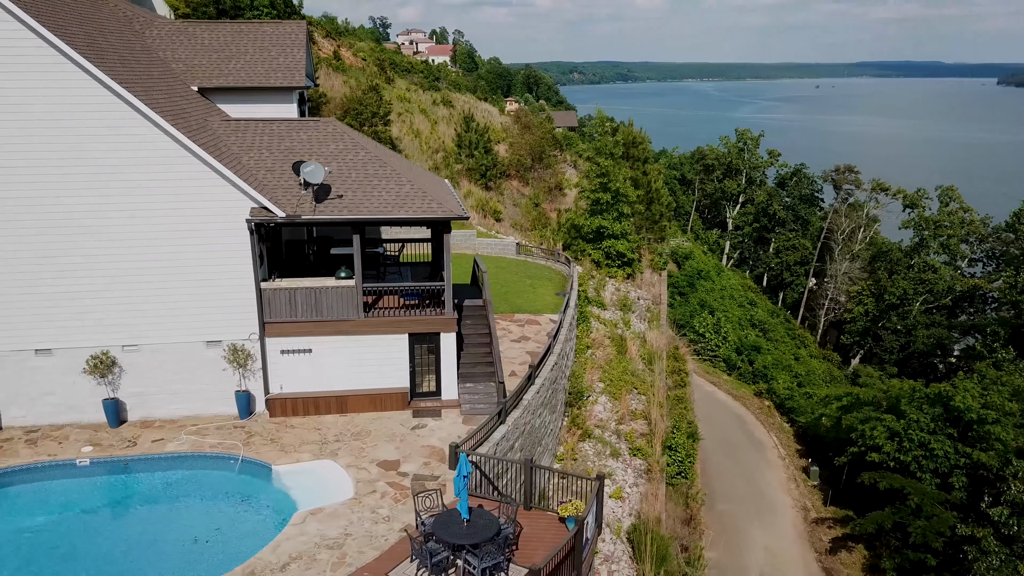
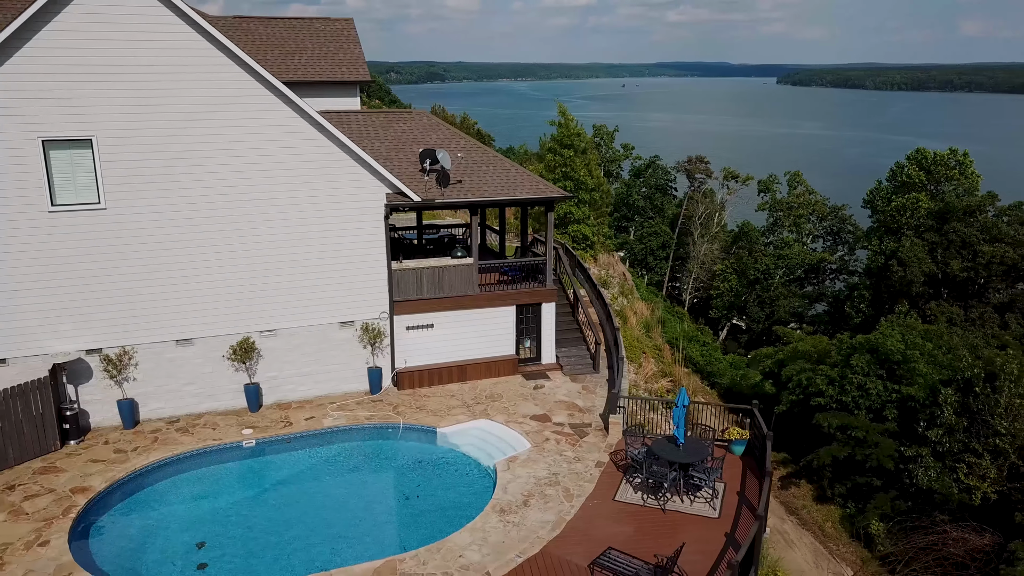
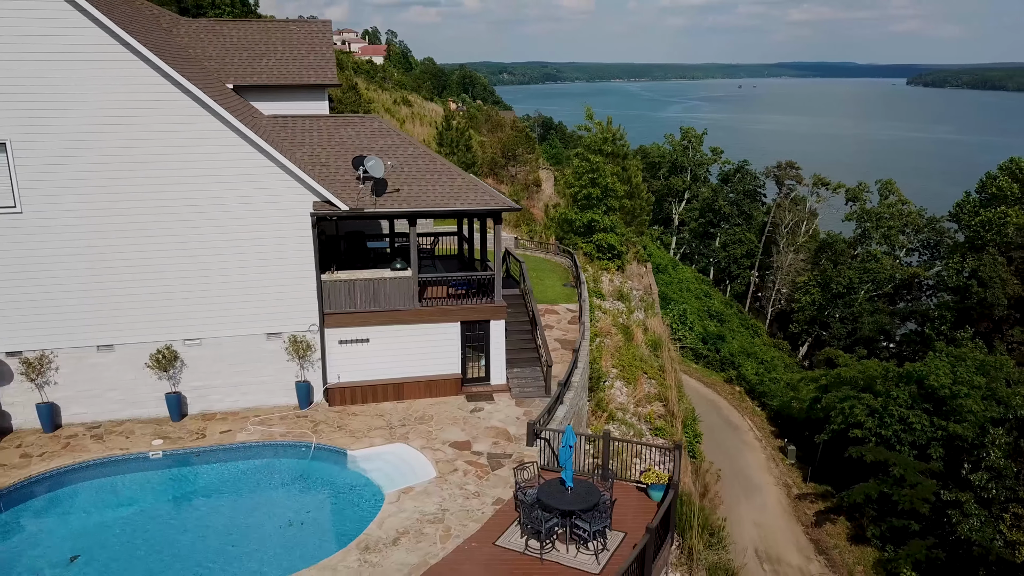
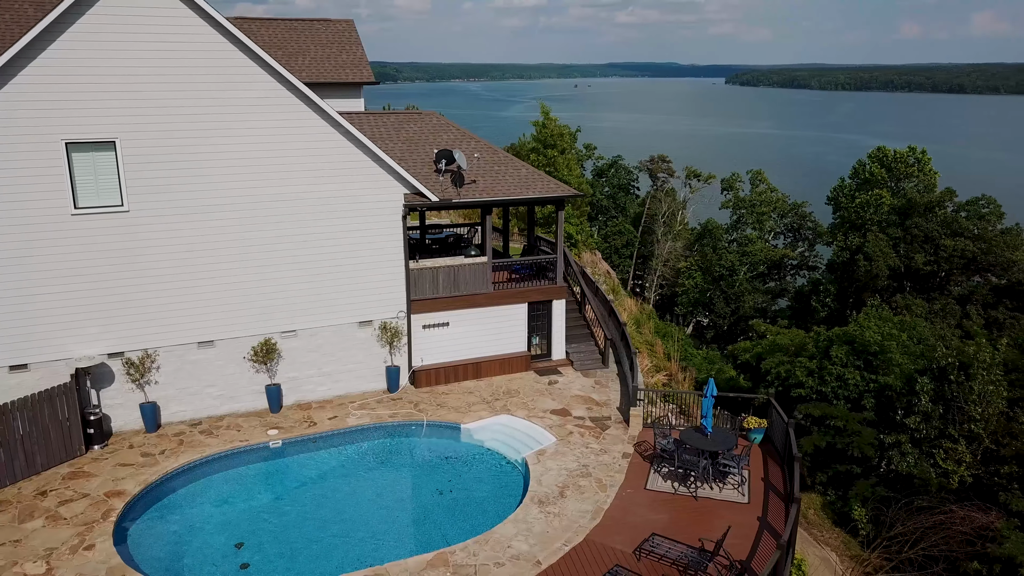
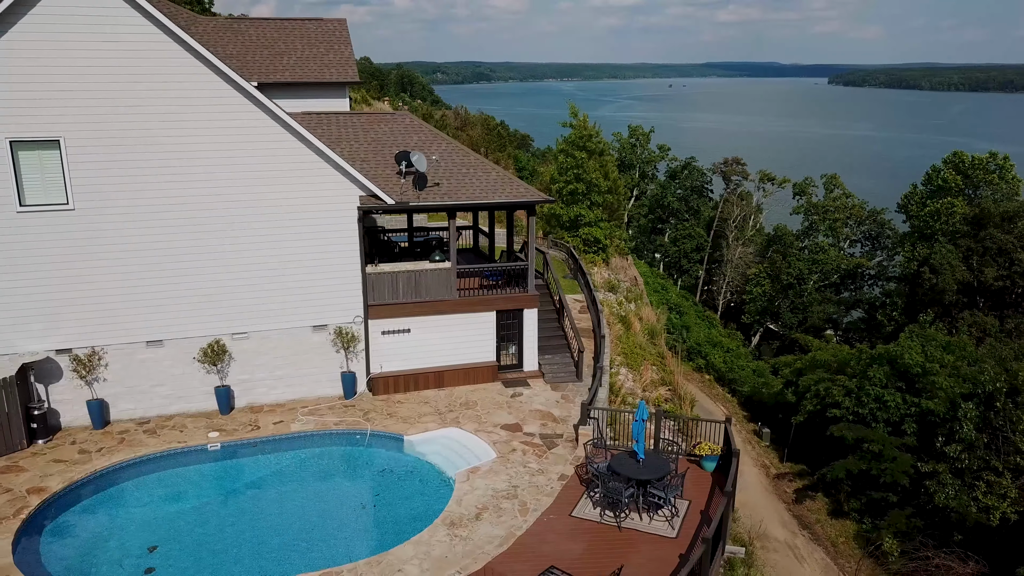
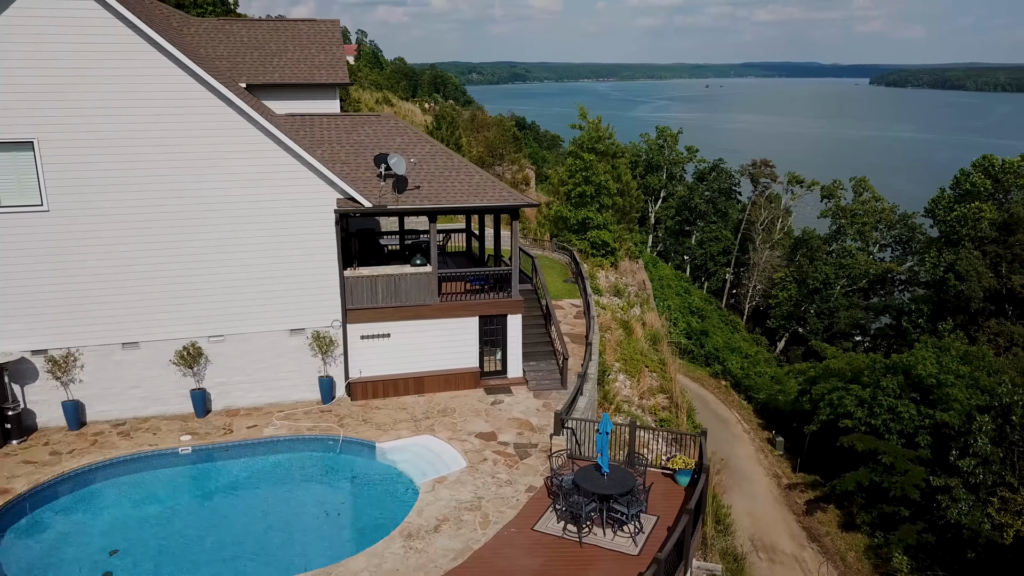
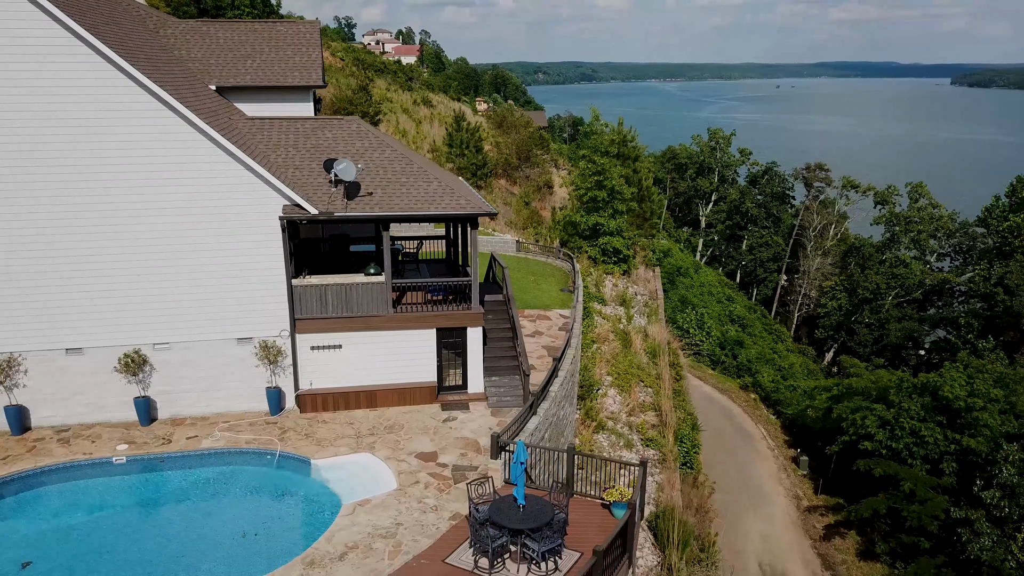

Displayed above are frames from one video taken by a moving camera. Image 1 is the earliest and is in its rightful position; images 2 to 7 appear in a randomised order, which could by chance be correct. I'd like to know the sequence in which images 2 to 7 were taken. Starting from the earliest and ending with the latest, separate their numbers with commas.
7, 3, 6, 5, 2, 4
